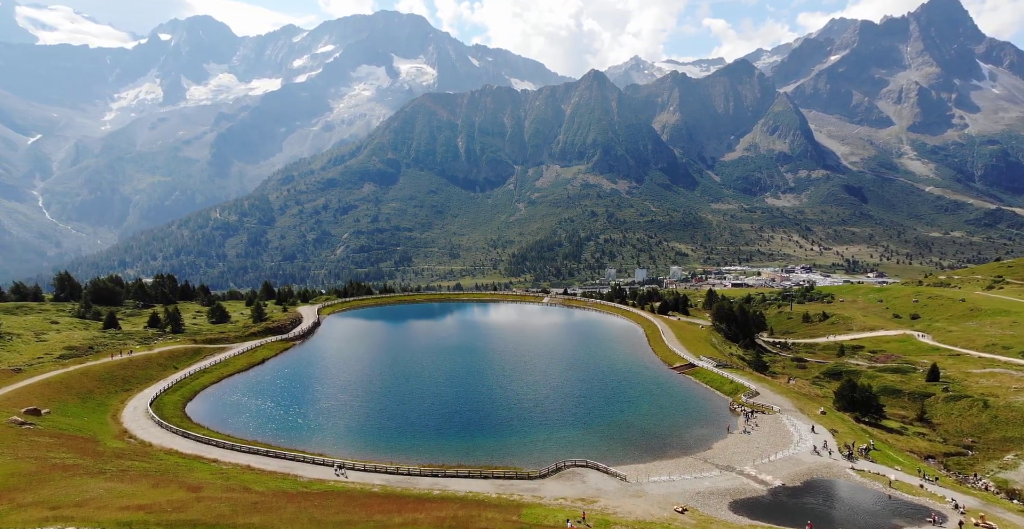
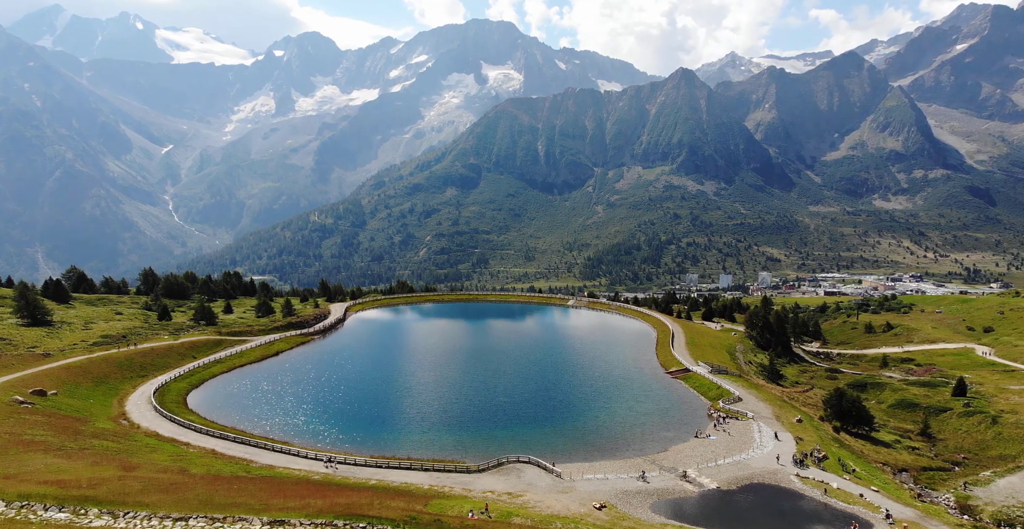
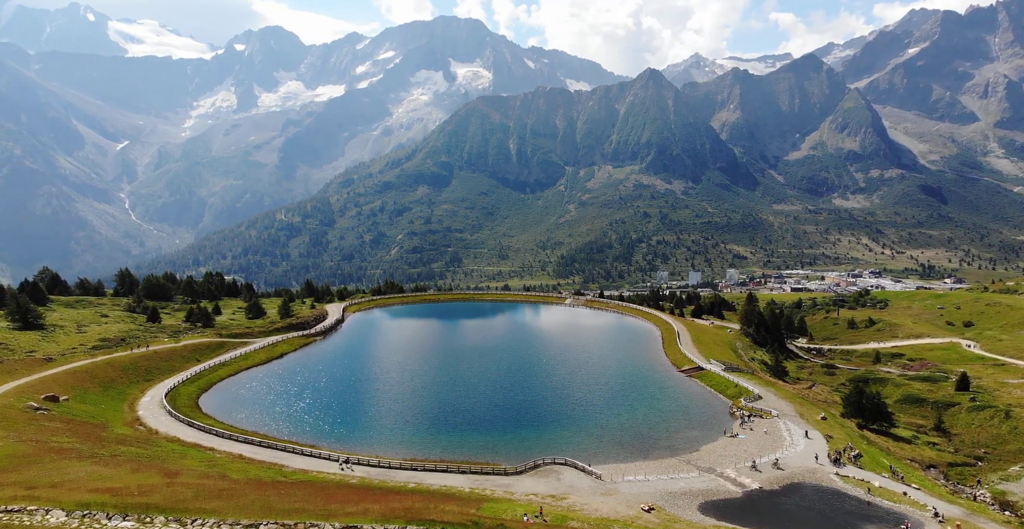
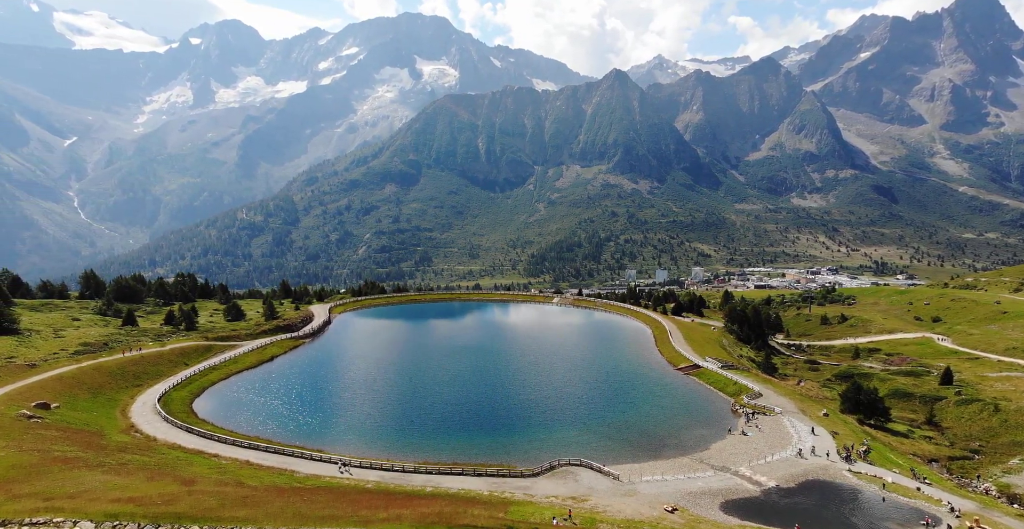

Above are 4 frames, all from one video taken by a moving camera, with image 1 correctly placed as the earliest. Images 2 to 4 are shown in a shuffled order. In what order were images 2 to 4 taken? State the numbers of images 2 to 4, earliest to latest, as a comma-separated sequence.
4, 3, 2
